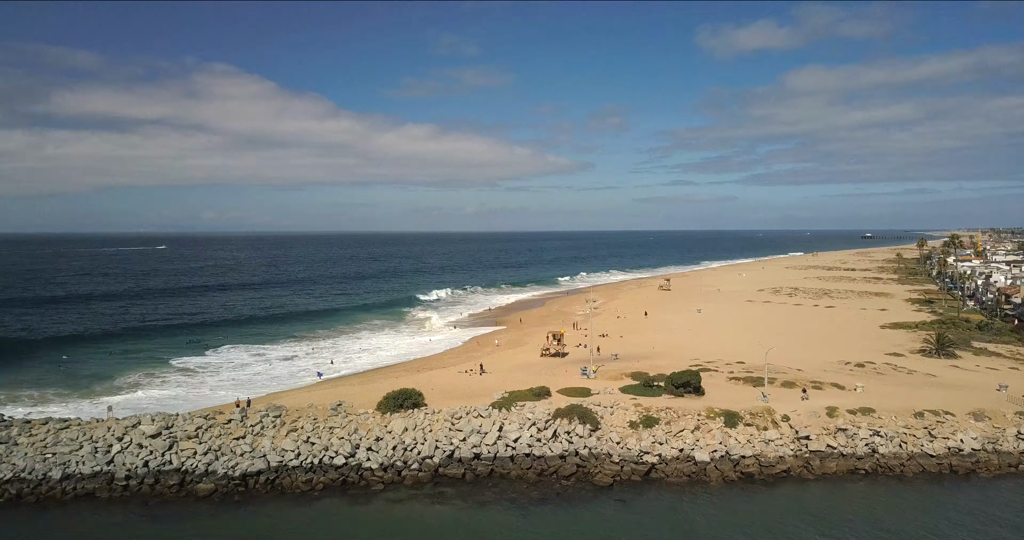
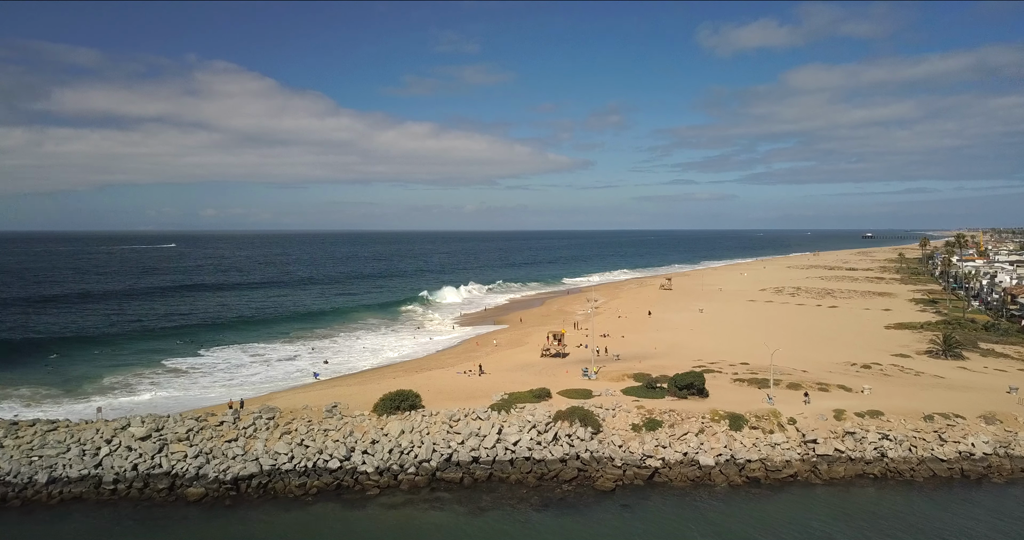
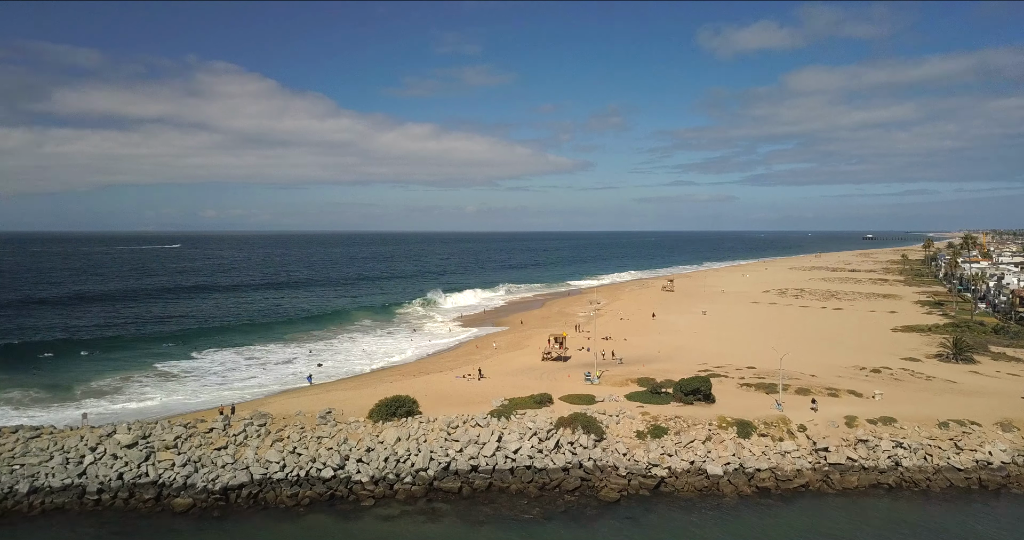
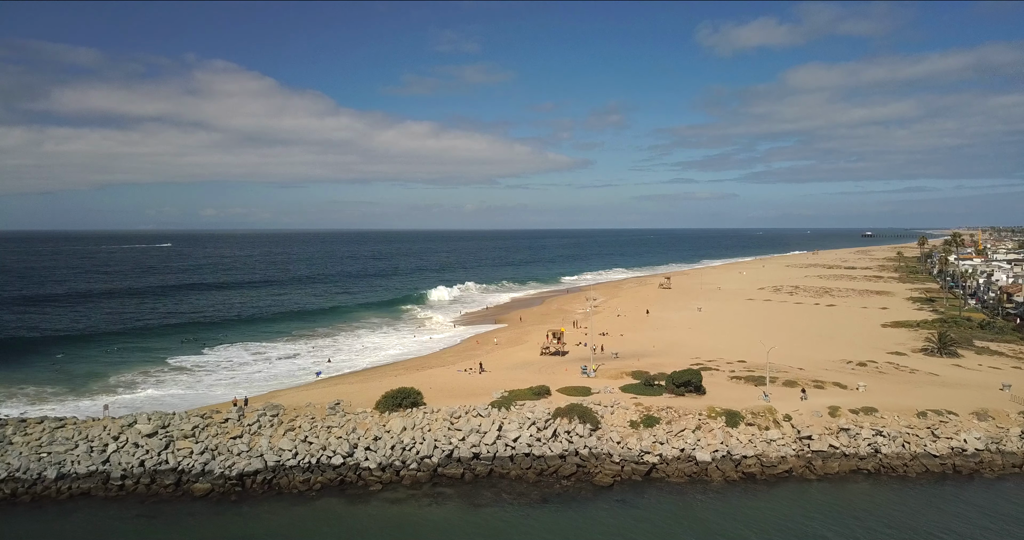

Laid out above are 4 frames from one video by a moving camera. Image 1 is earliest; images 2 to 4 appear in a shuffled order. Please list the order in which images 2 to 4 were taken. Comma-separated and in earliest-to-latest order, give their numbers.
4, 2, 3
